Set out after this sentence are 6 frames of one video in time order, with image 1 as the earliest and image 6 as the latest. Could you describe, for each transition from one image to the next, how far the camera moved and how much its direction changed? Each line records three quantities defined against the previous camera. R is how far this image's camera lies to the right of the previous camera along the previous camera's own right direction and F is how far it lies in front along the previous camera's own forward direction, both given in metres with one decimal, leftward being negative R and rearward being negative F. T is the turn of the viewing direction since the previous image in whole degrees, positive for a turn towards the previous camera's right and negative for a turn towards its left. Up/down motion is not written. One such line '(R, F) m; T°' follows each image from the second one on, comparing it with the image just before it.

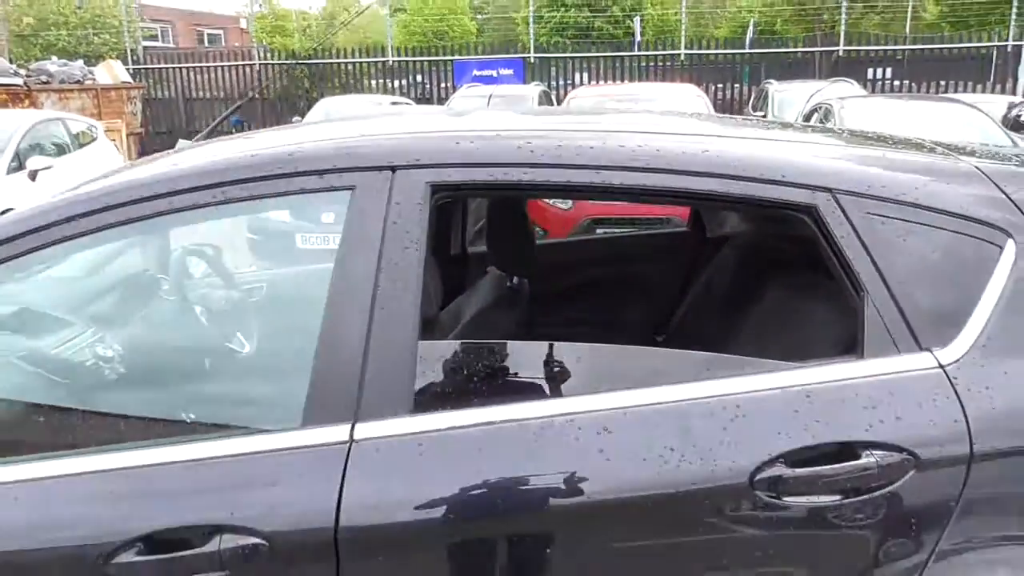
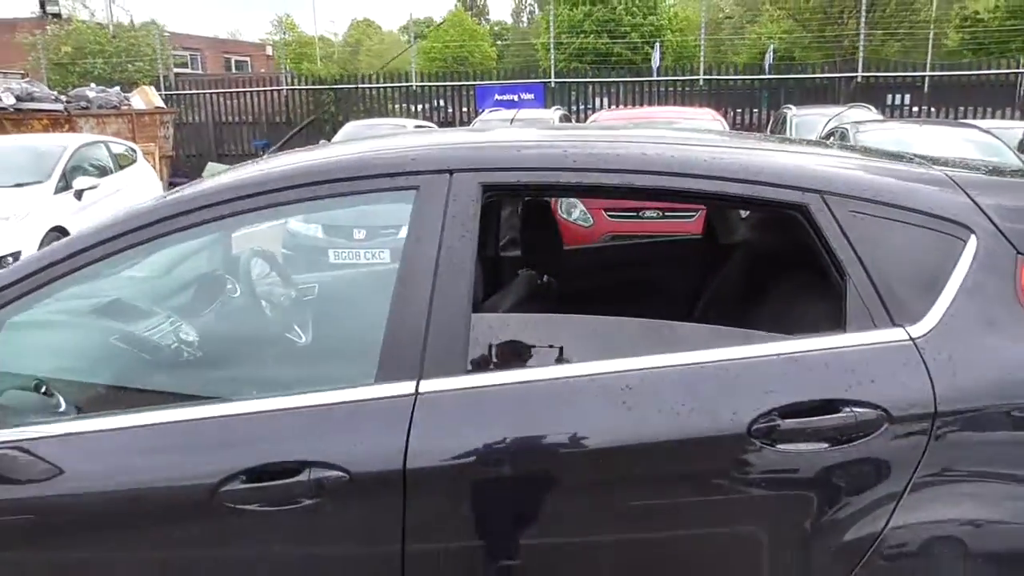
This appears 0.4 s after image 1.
(0.0, -0.3) m; -1°
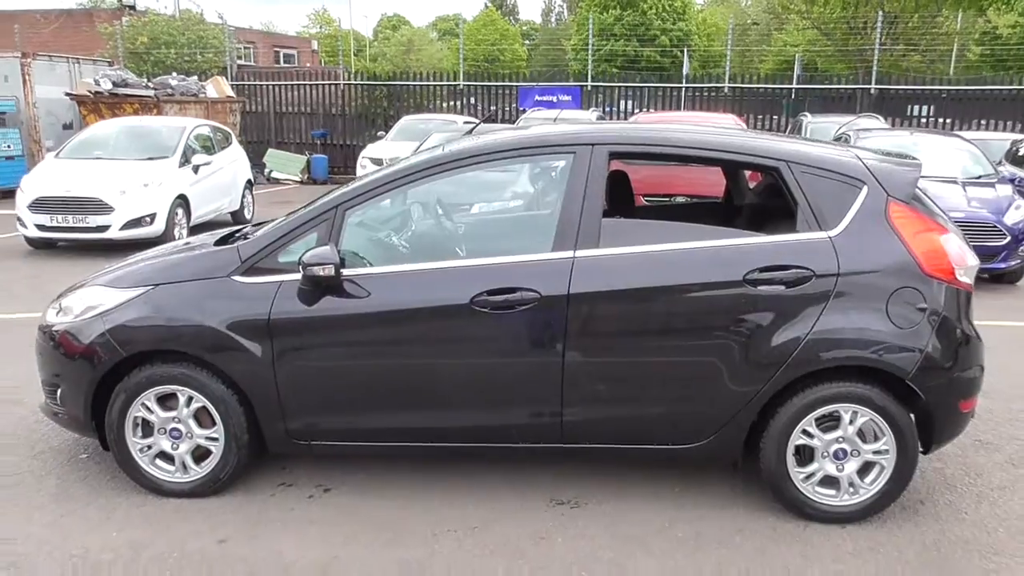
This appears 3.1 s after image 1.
(-0.4, -1.8) m; -1°
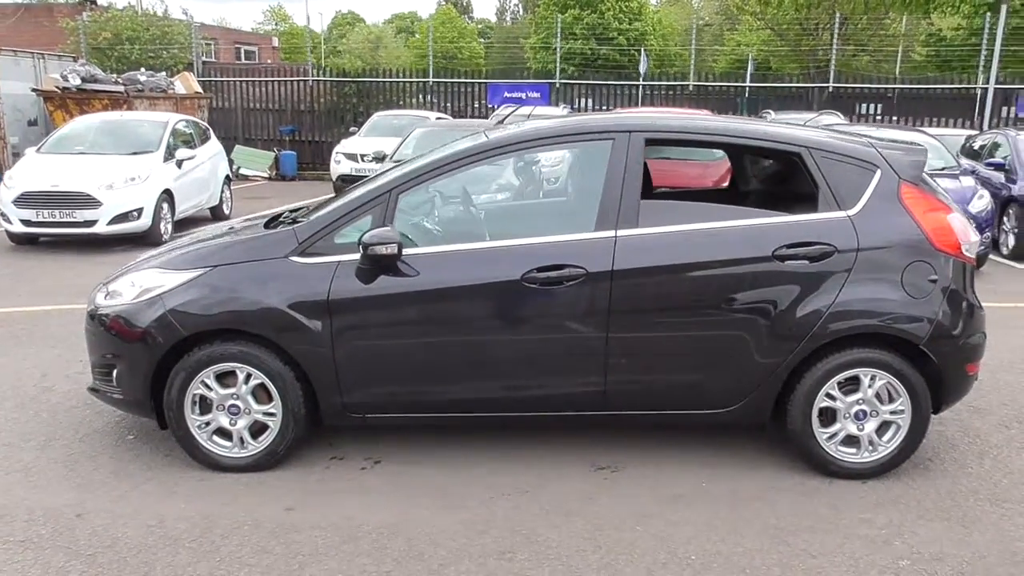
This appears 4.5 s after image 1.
(-0.4, -0.2) m; +3°
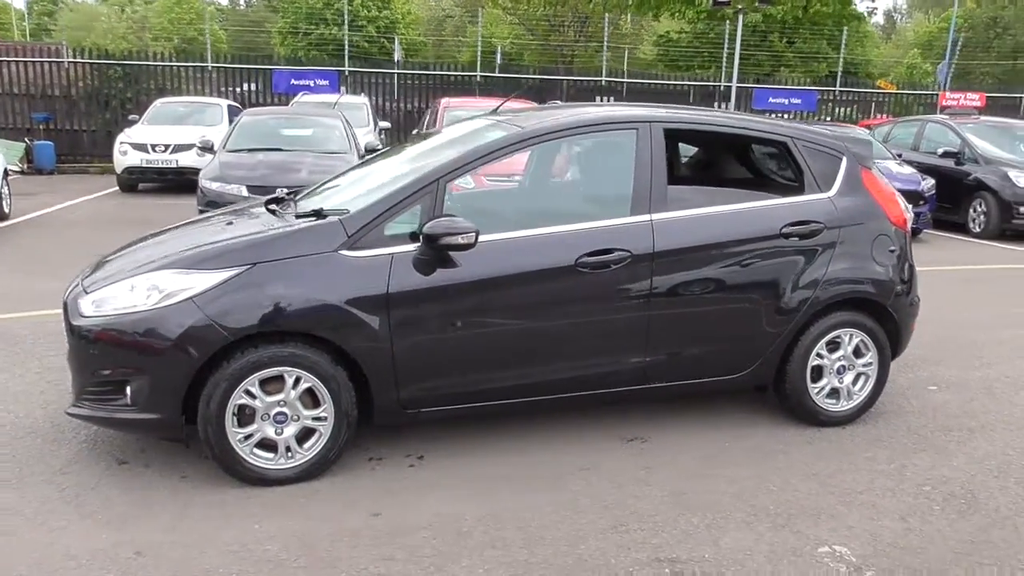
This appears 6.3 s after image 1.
(-1.4, +0.1) m; +17°
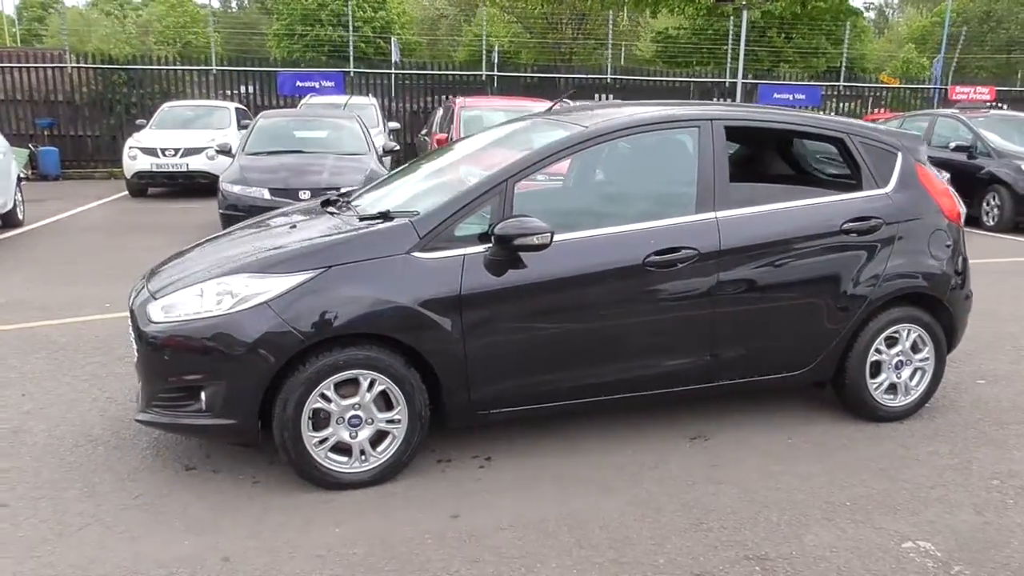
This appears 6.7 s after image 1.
(-0.3, 0.0) m; 0°
